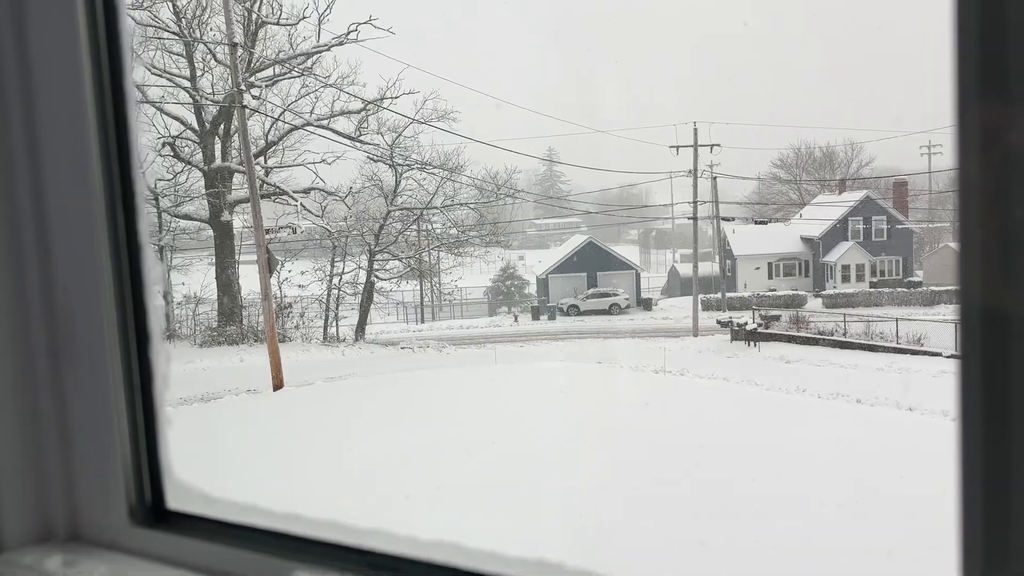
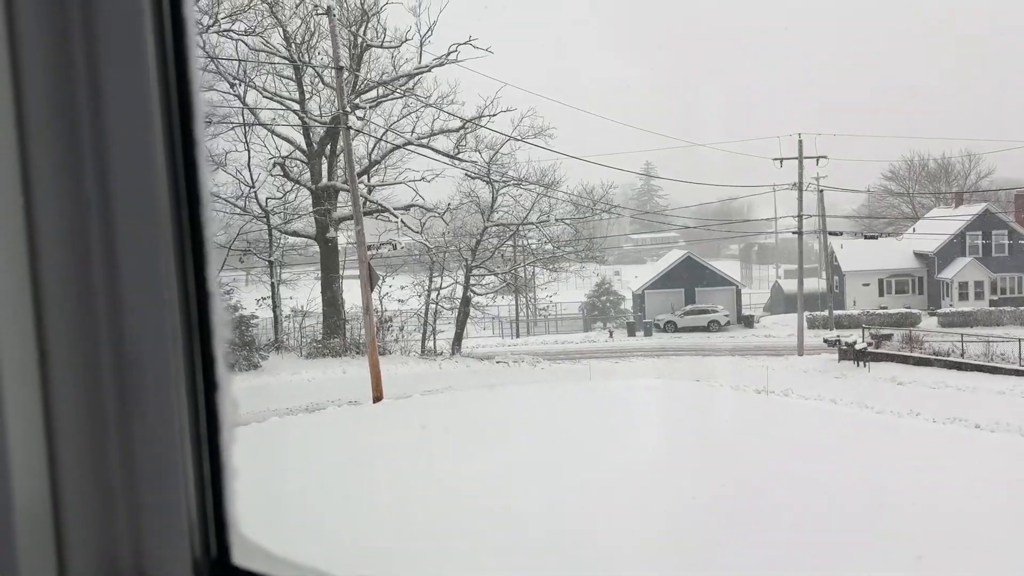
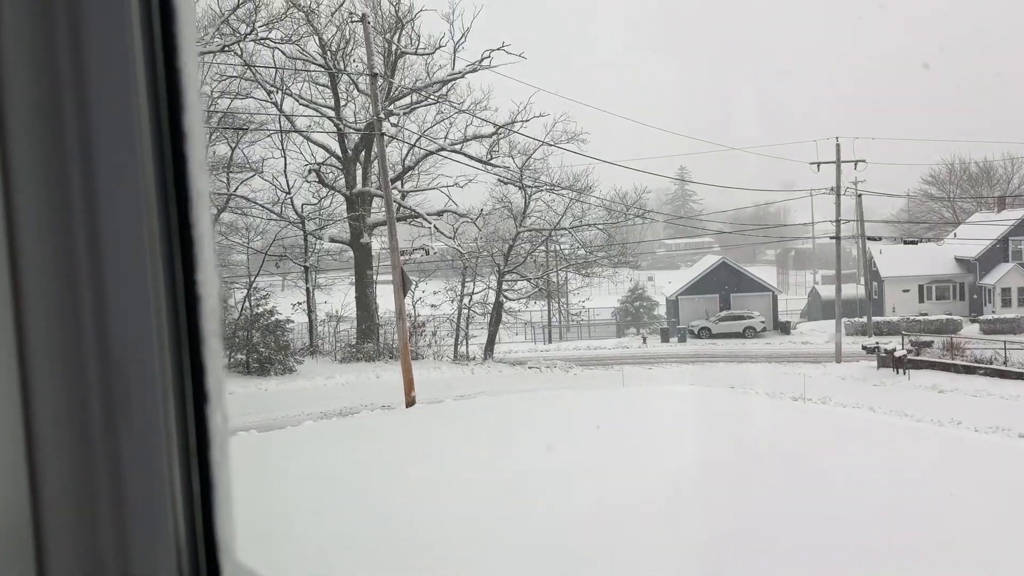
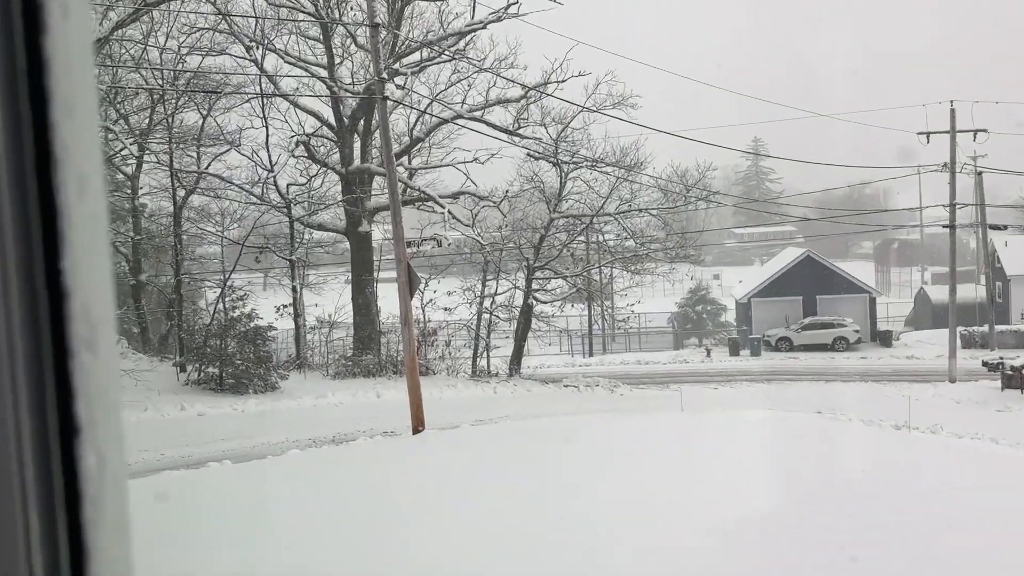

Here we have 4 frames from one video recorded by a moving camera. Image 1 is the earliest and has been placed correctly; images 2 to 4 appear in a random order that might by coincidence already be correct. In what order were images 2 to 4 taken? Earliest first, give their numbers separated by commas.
2, 3, 4
